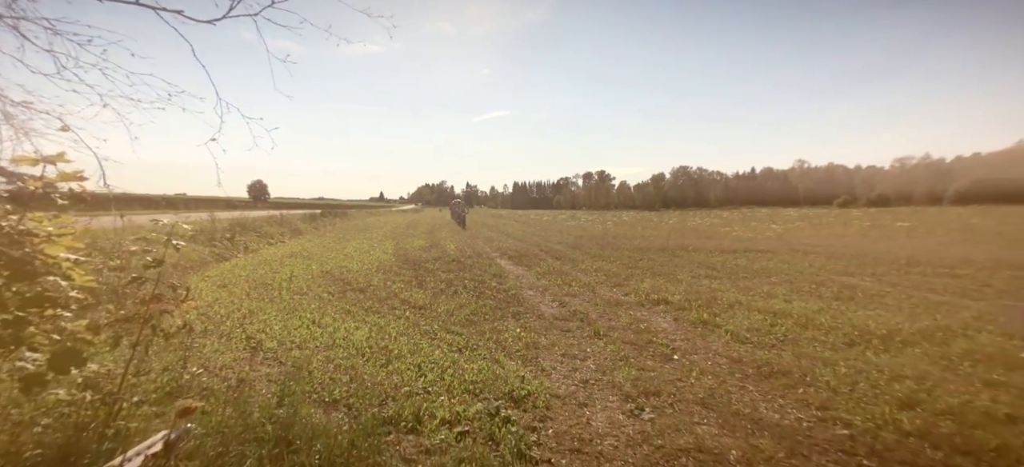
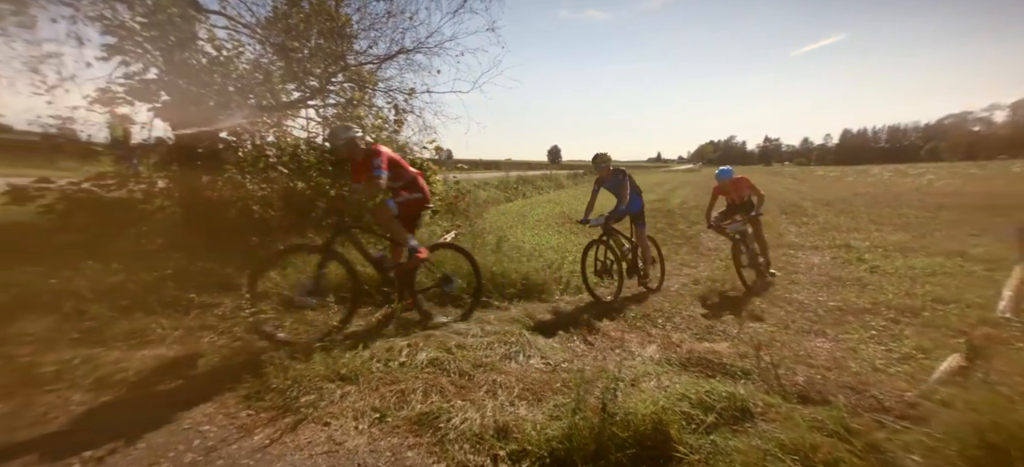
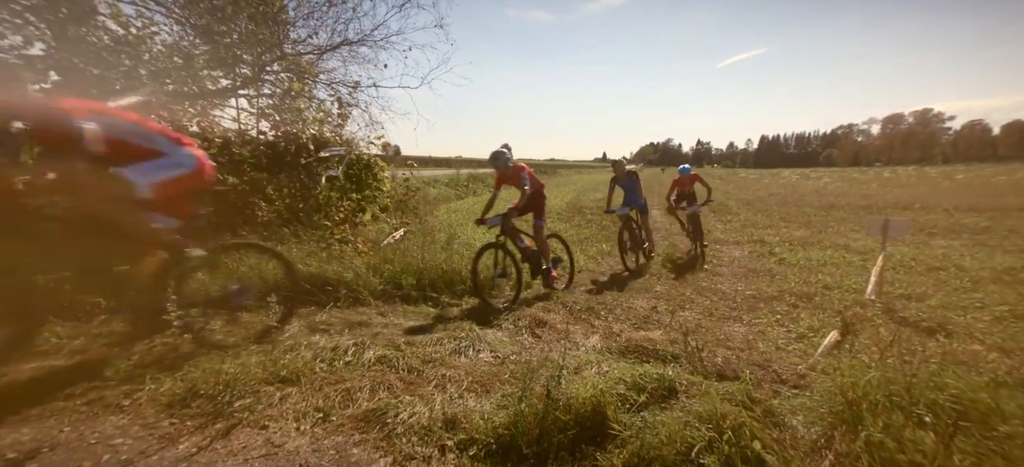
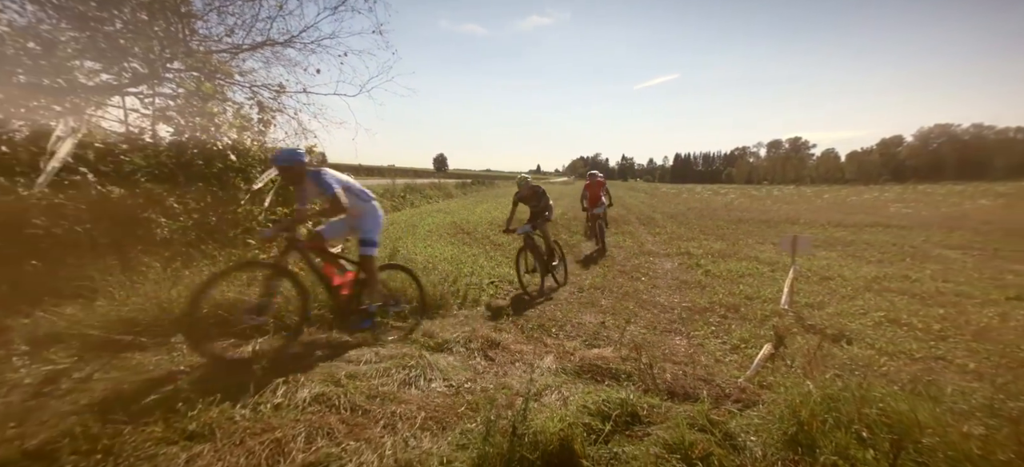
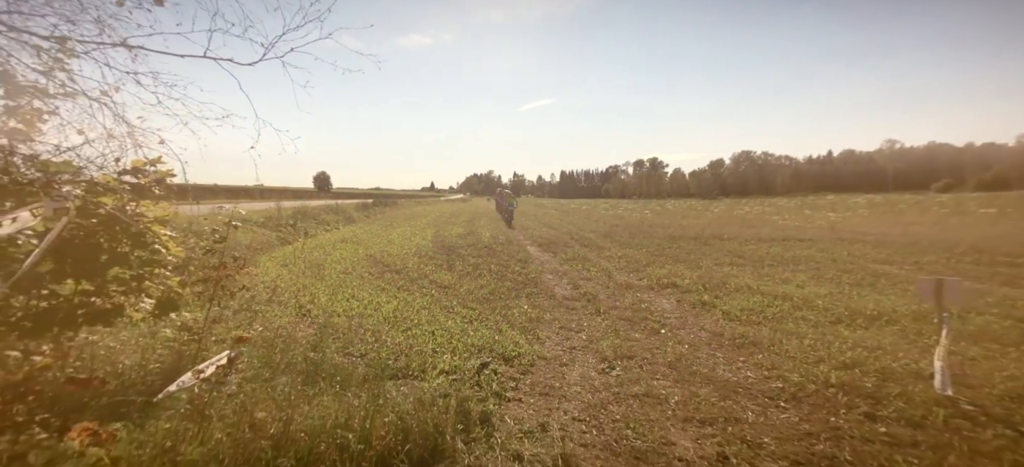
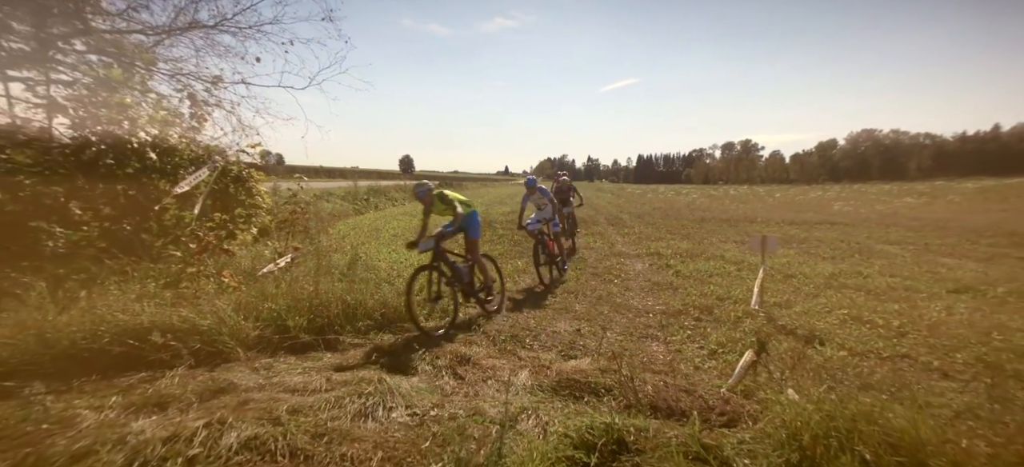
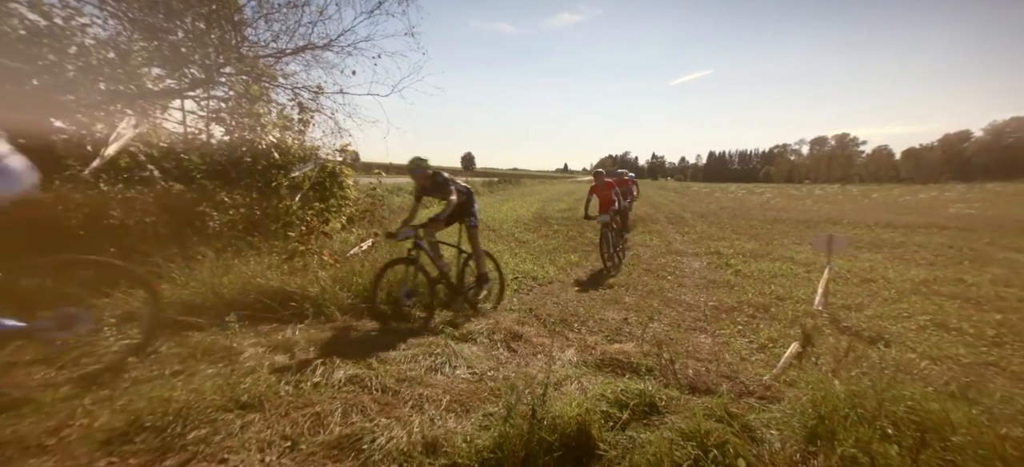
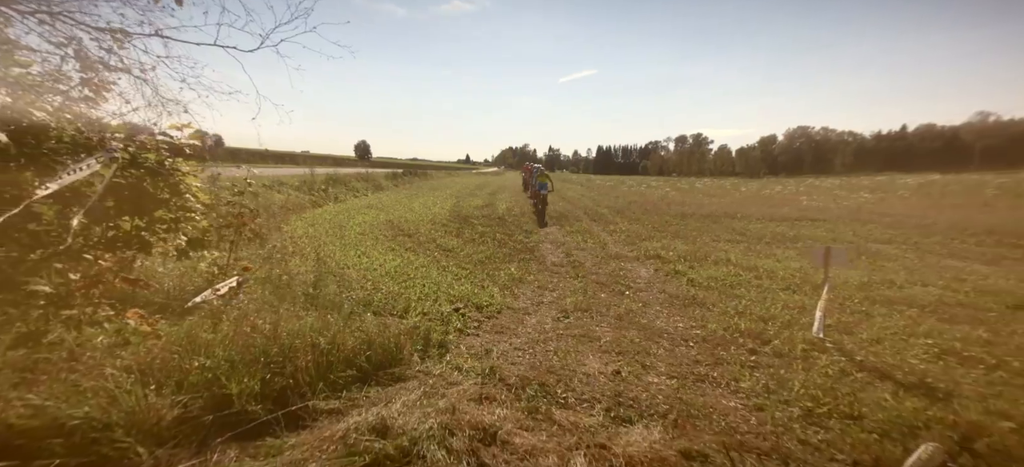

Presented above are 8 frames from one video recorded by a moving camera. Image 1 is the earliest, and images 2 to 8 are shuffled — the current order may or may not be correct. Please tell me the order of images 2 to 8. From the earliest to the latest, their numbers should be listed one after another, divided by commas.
5, 8, 6, 4, 7, 3, 2
